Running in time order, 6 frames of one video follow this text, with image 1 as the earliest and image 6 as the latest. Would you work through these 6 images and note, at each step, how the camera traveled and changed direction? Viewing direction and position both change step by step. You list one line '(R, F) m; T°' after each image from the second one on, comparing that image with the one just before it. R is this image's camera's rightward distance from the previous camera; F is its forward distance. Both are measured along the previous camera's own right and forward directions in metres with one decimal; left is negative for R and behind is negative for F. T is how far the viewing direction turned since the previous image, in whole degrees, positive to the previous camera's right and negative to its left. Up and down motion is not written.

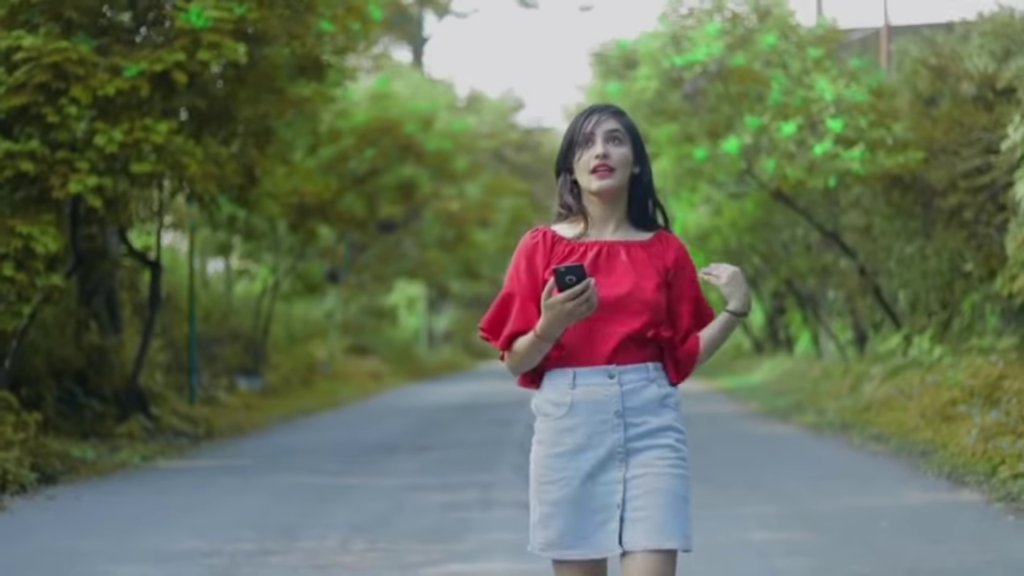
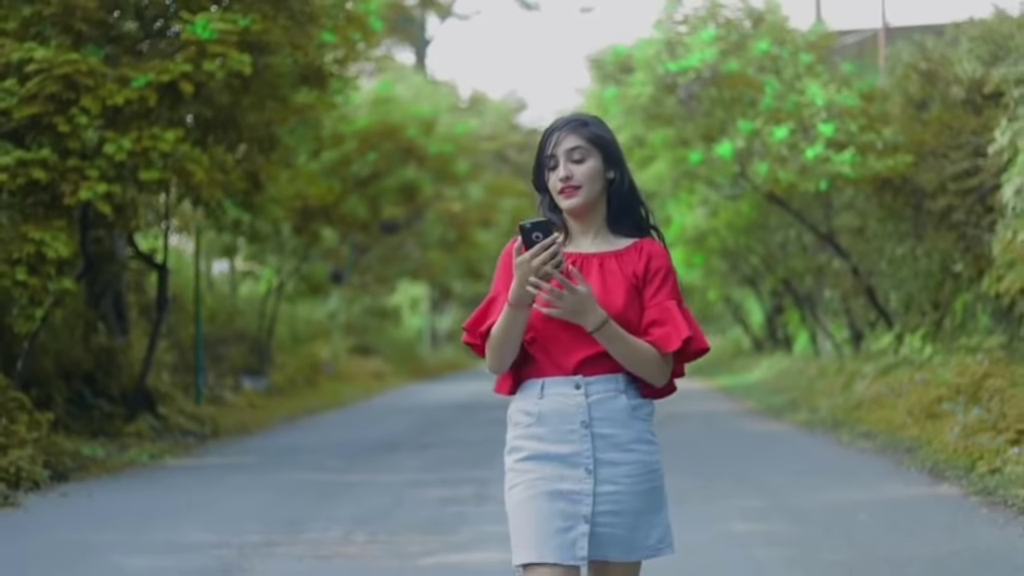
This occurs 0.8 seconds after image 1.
(+0.1, -0.5) m; 0°
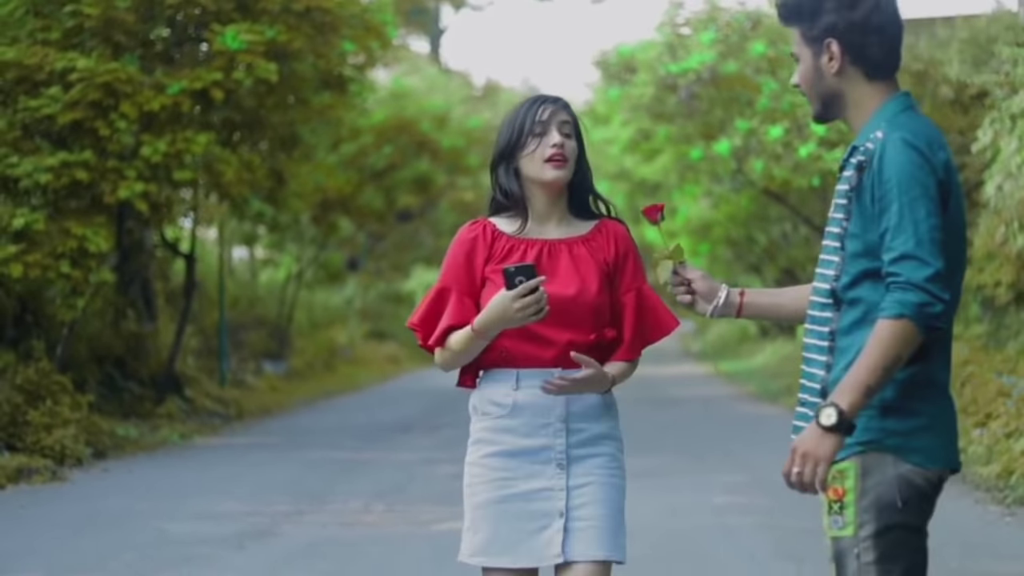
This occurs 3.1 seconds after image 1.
(+0.1, -1.2) m; 0°
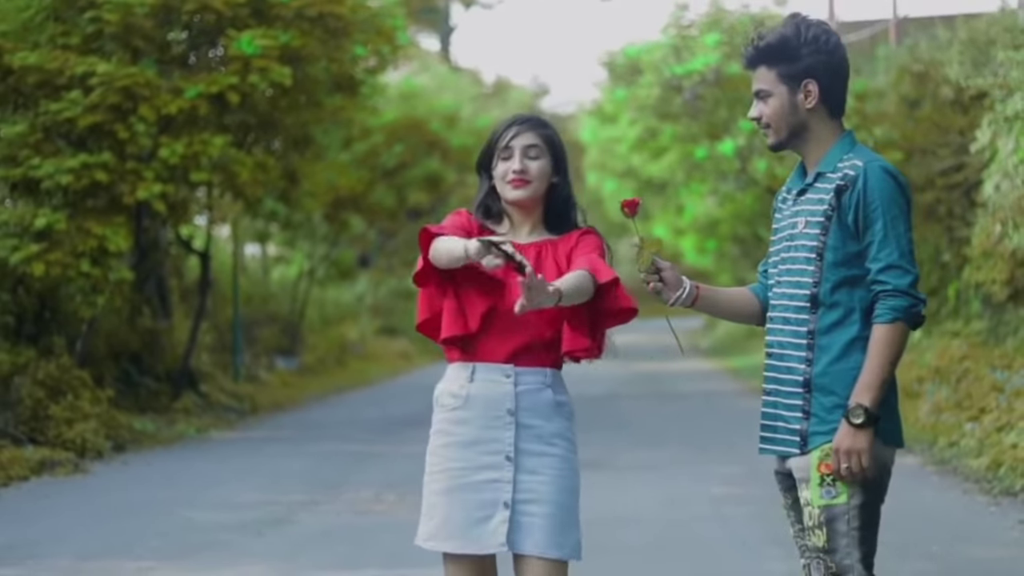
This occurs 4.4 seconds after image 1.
(0.0, -0.5) m; 0°
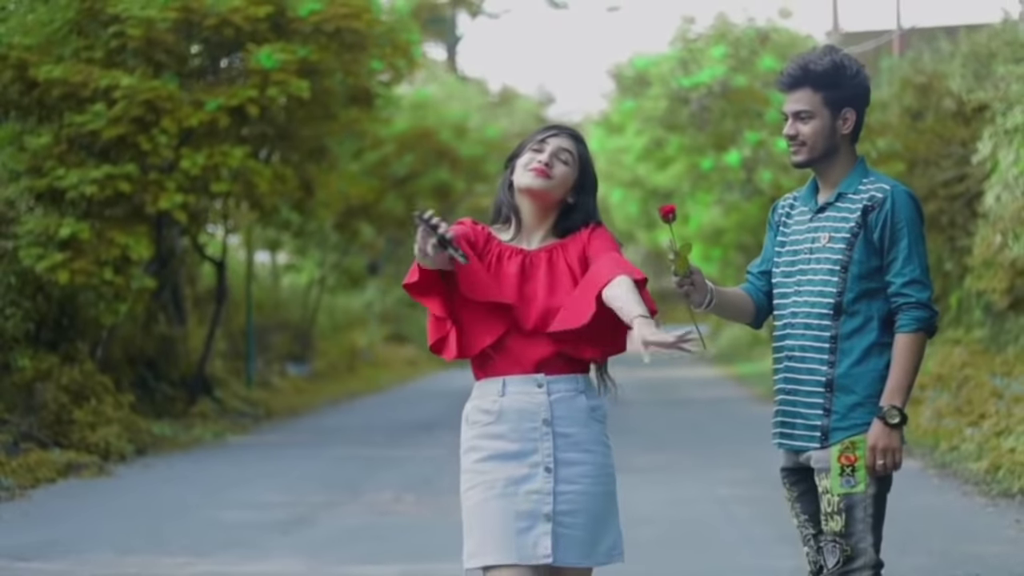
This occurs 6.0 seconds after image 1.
(-0.1, -0.4) m; 0°
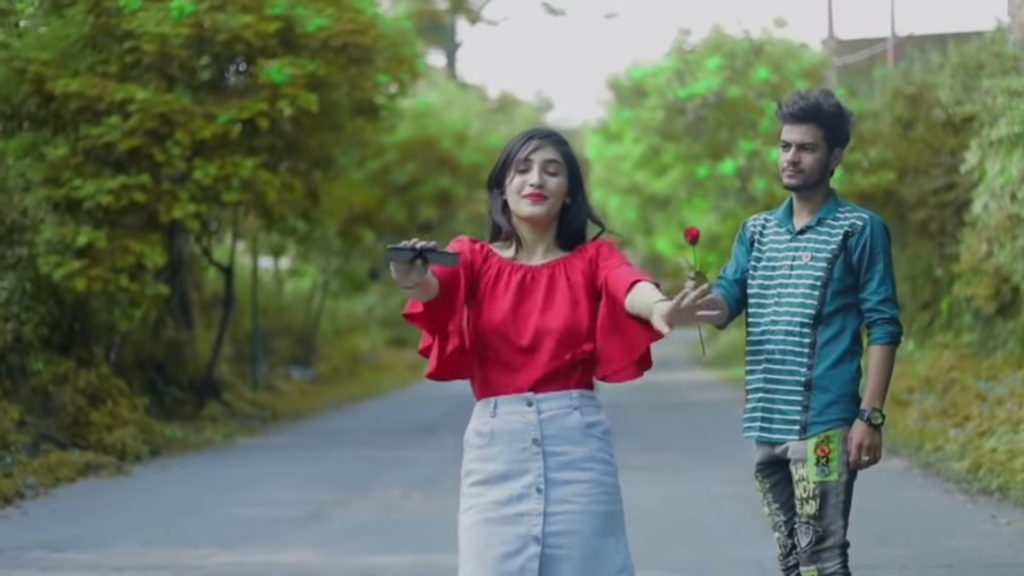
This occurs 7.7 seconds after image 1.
(0.0, -0.6) m; 0°
